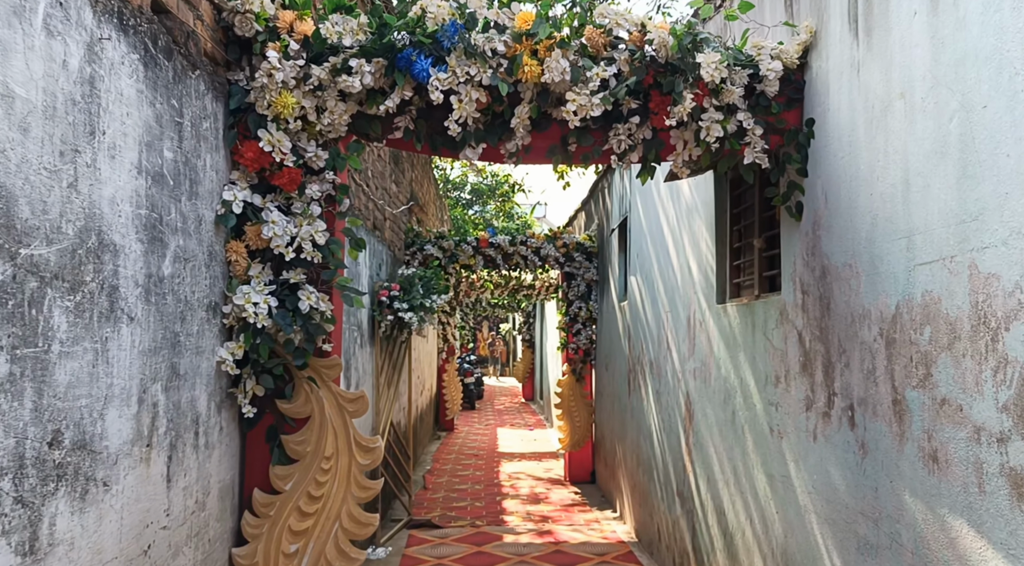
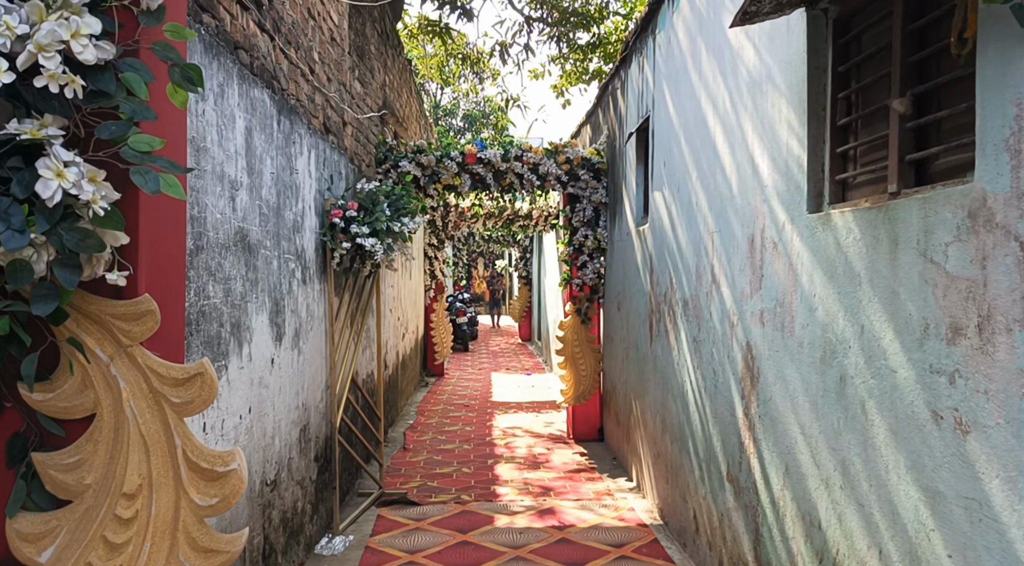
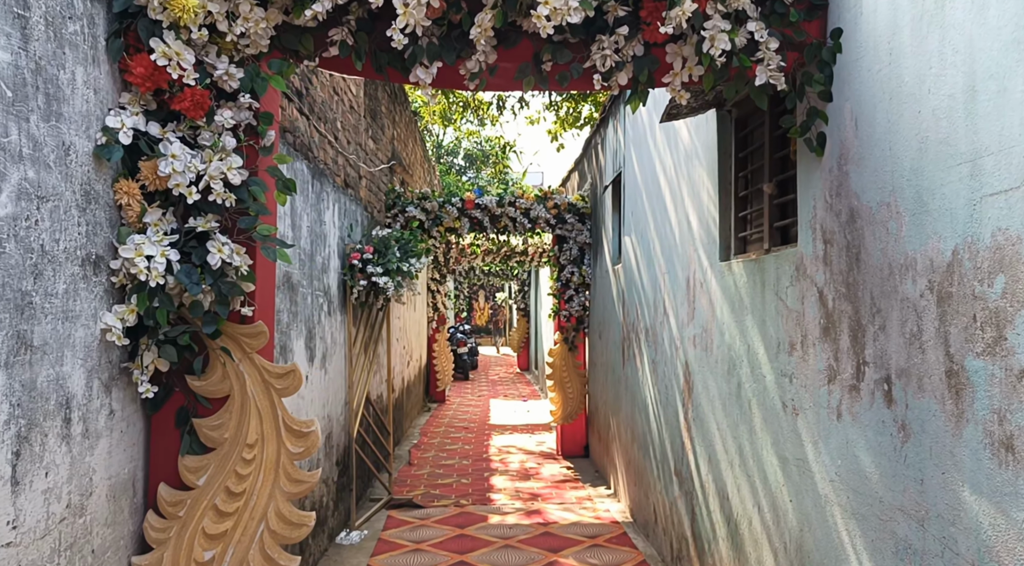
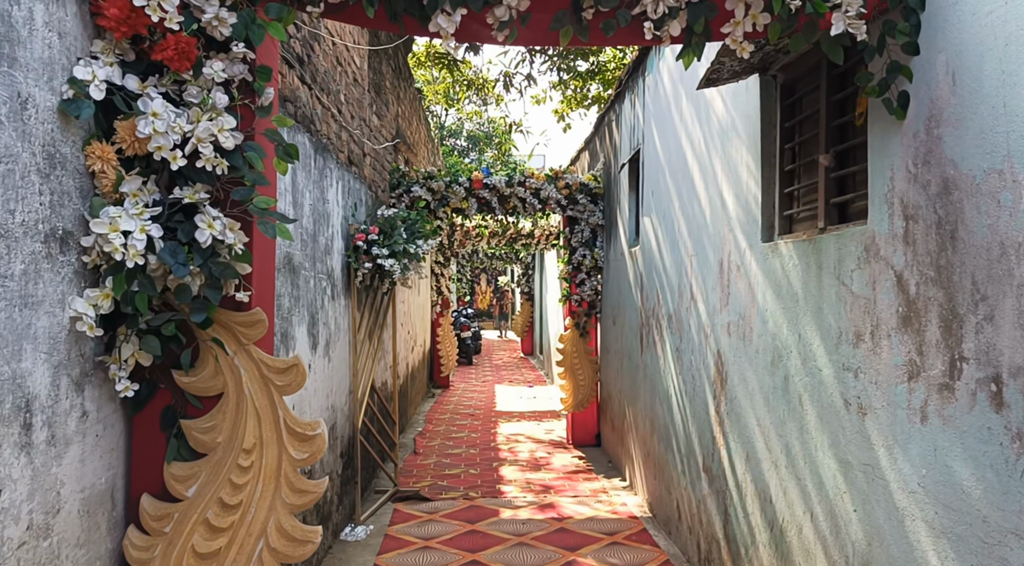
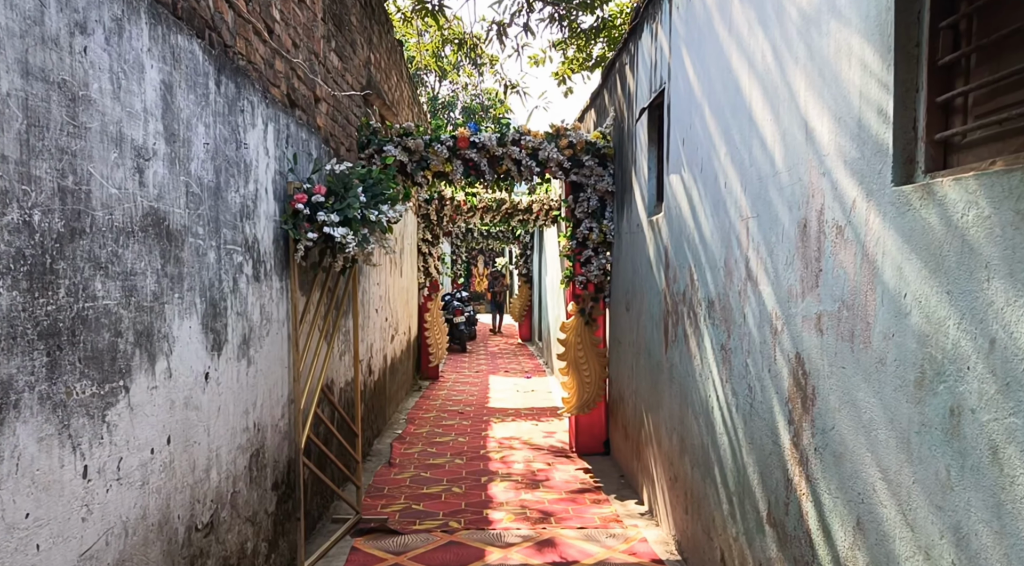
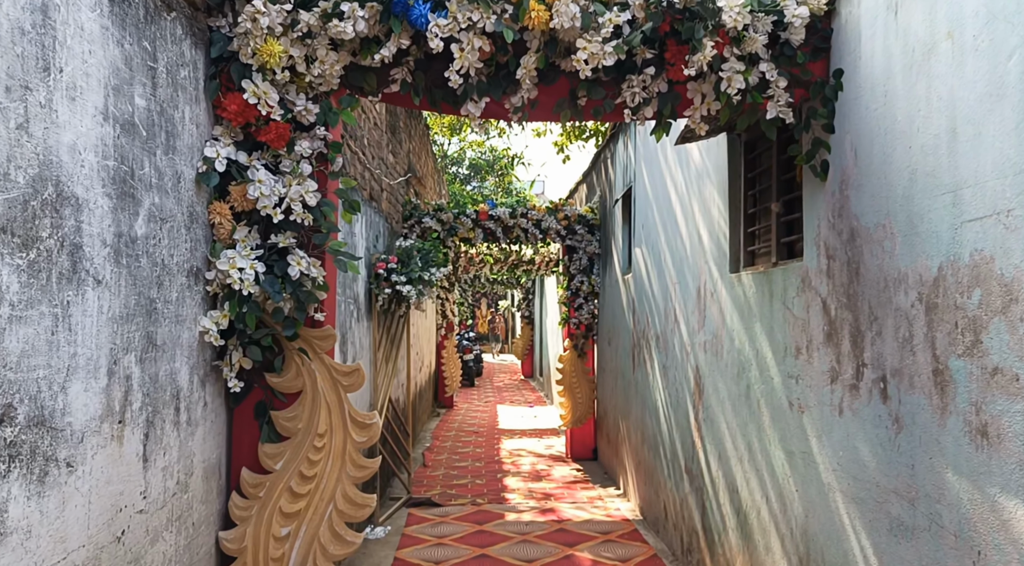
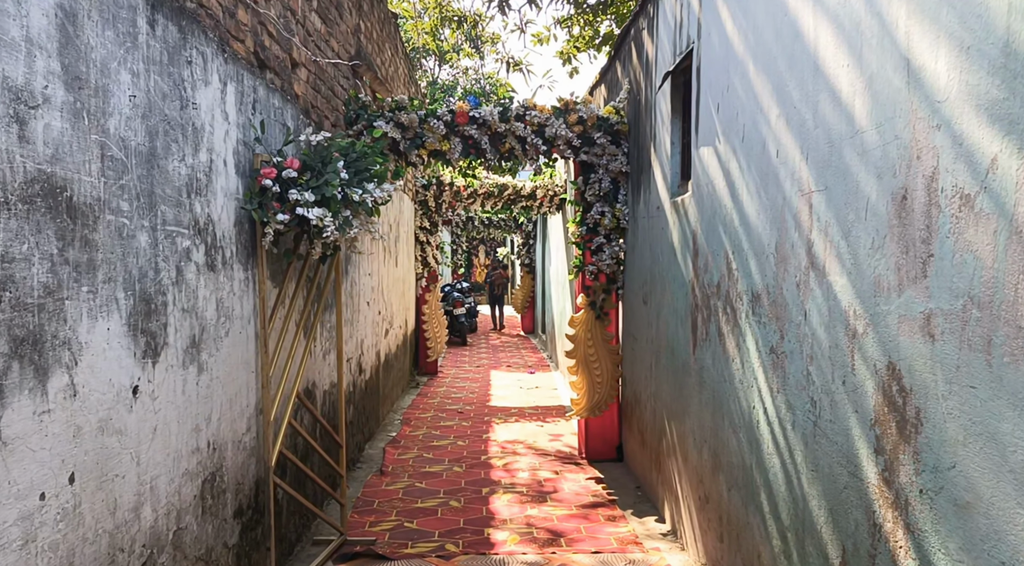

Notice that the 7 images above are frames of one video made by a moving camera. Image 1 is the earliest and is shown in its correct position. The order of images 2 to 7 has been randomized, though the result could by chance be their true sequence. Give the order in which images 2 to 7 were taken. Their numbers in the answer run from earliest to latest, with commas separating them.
6, 3, 4, 2, 5, 7
